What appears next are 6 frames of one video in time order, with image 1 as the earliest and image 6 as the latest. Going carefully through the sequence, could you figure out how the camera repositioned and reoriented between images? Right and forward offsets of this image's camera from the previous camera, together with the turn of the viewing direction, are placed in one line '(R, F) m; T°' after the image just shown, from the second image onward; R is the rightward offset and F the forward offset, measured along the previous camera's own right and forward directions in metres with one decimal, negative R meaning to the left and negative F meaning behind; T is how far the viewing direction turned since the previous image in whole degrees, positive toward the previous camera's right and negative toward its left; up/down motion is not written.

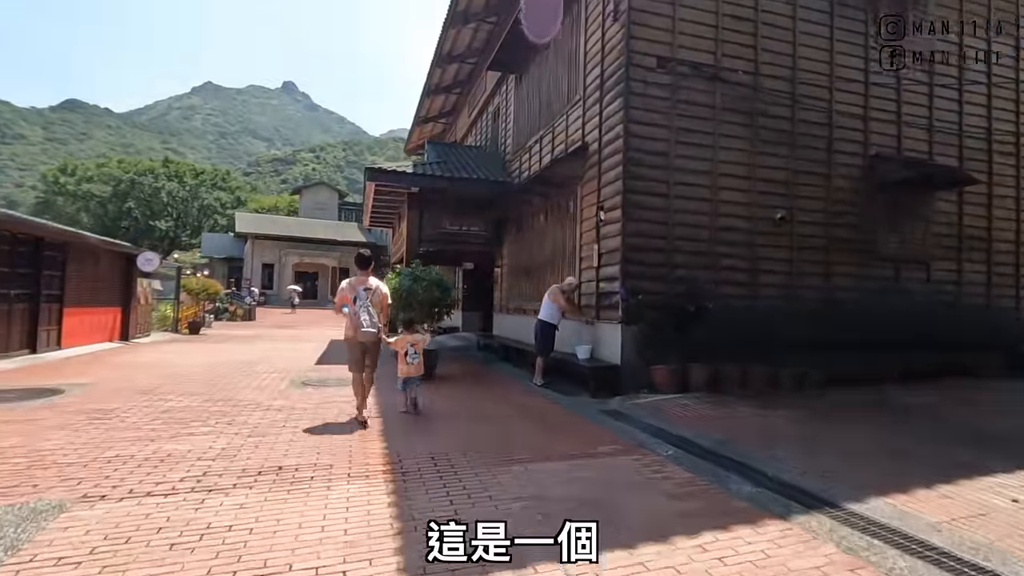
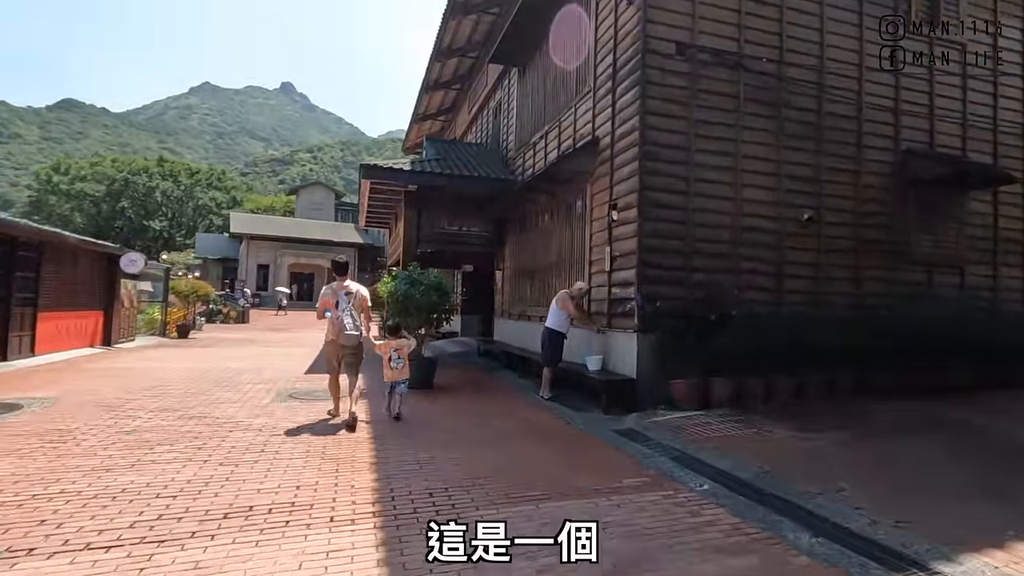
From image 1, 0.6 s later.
(-0.1, +0.6) m; 0°
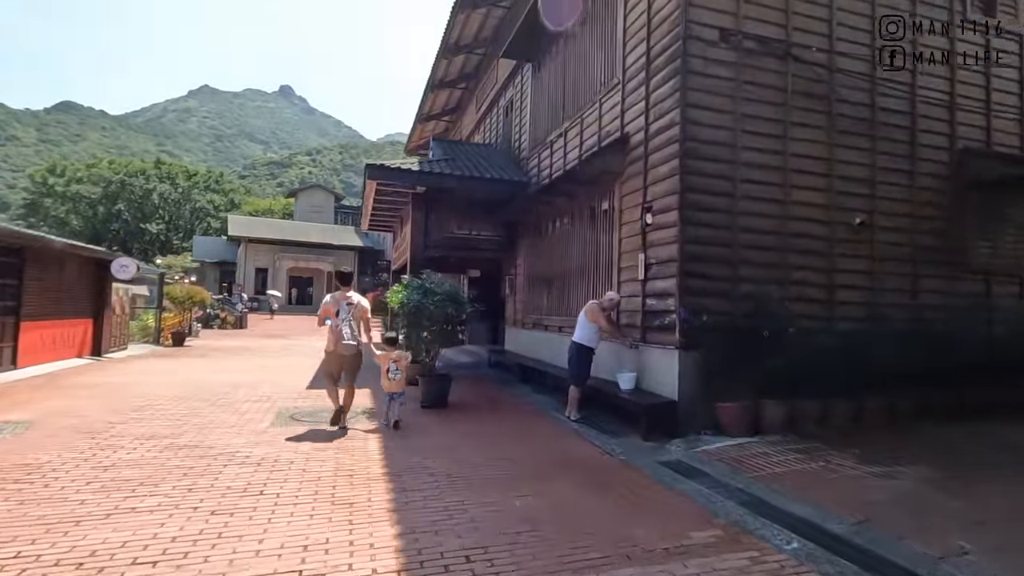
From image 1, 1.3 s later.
(-0.3, +0.6) m; 0°
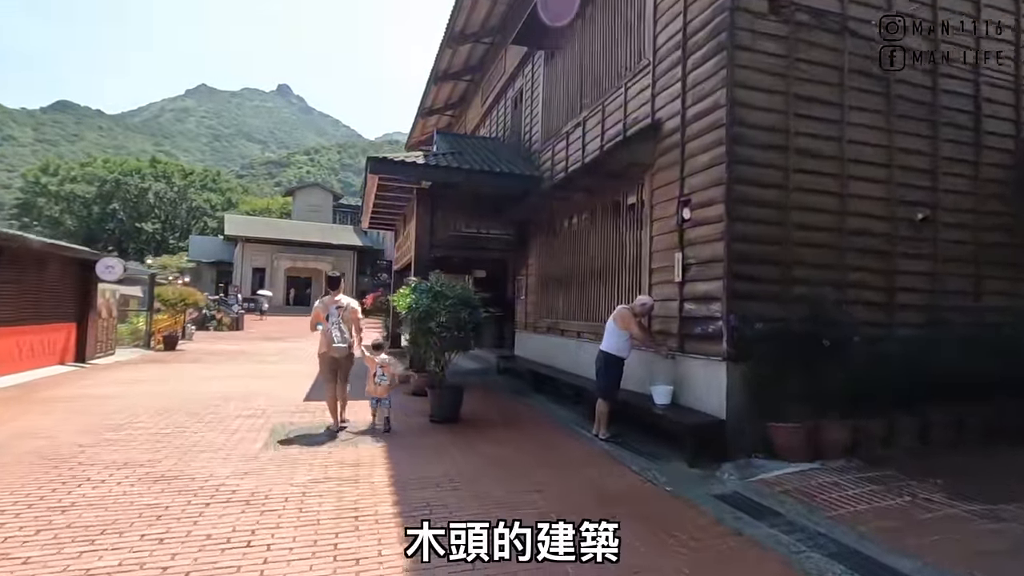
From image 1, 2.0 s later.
(-0.2, +0.7) m; 0°
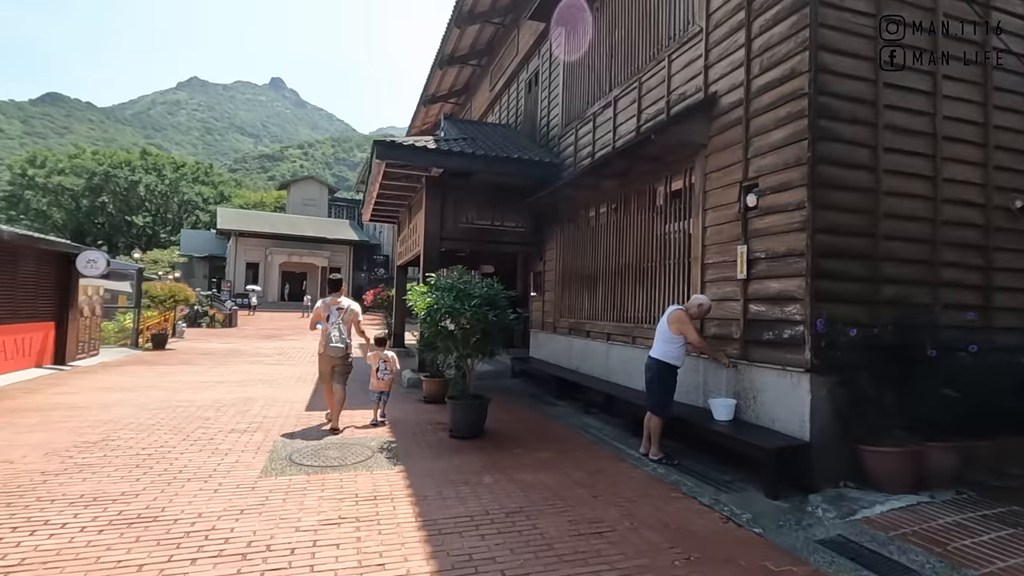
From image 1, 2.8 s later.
(-0.4, +0.8) m; +1°
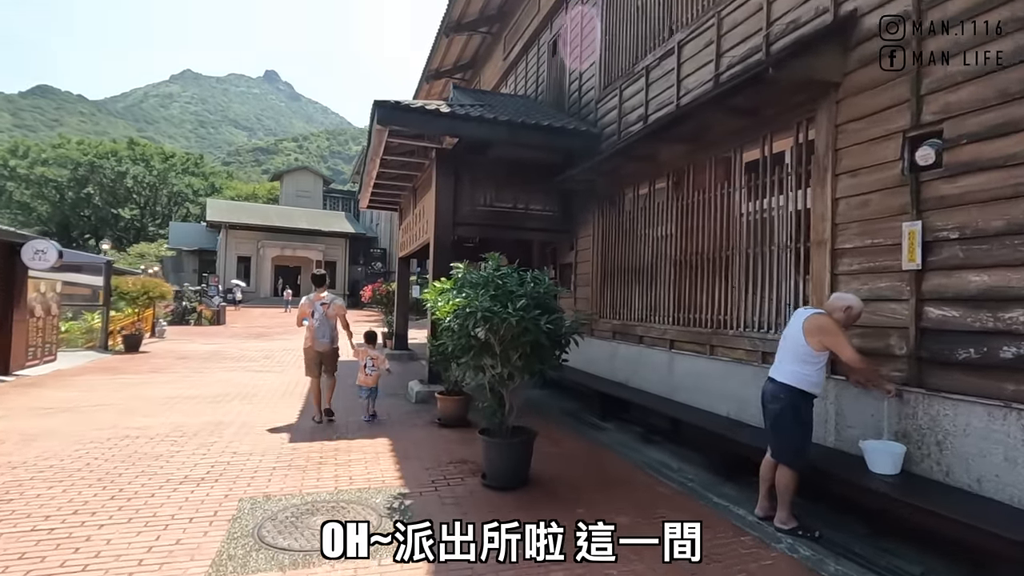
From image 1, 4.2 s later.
(-0.4, +1.5) m; 0°
